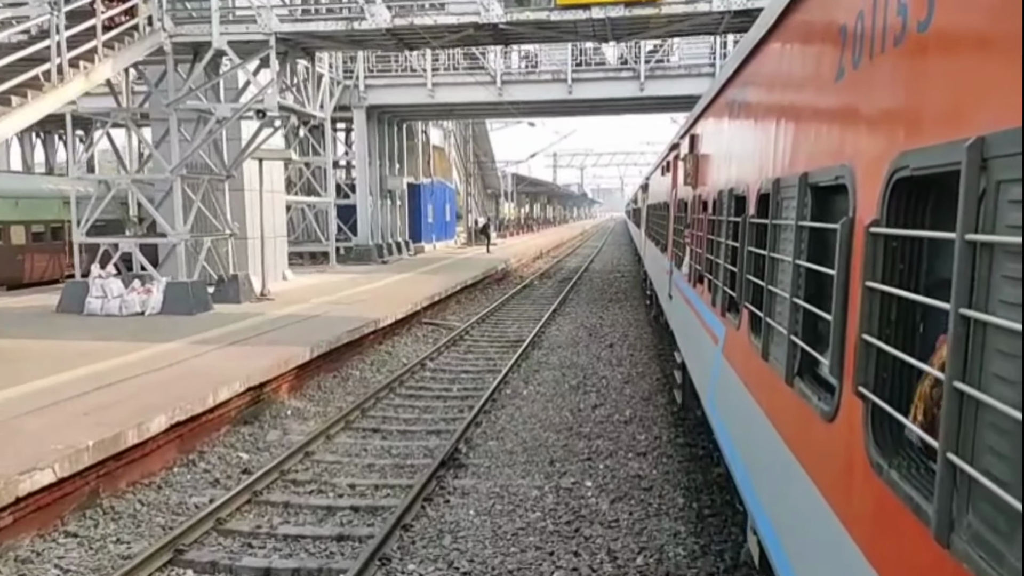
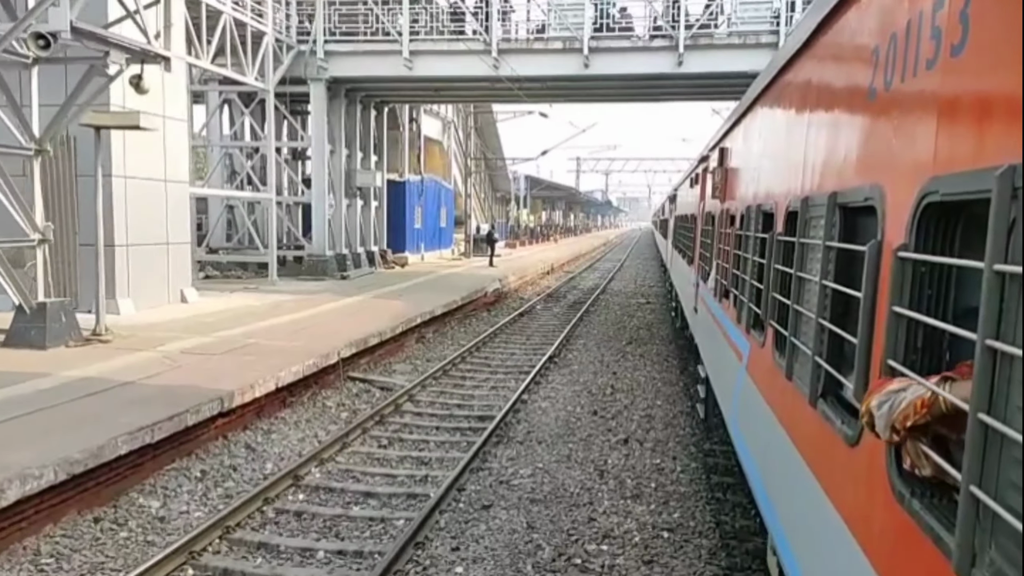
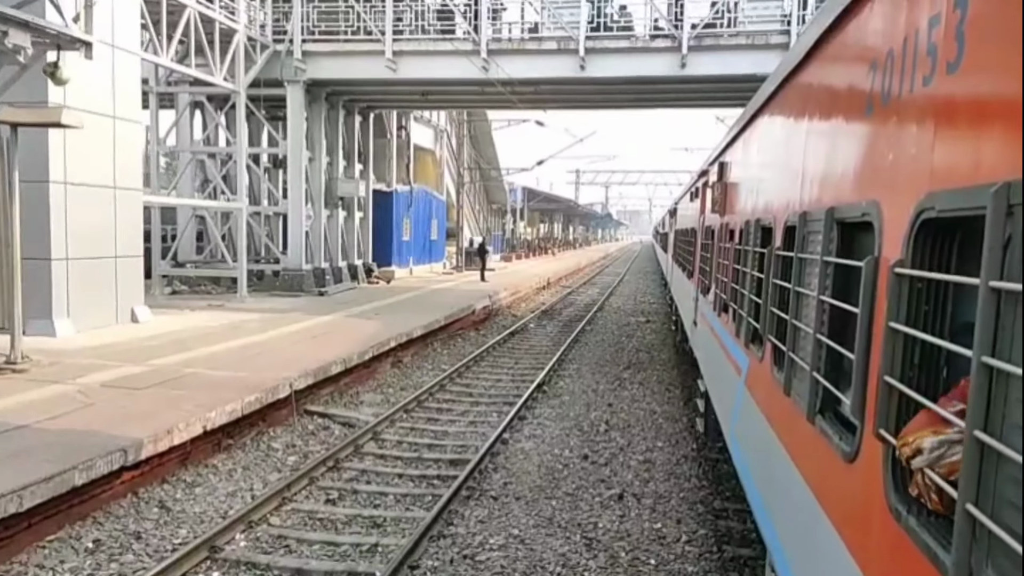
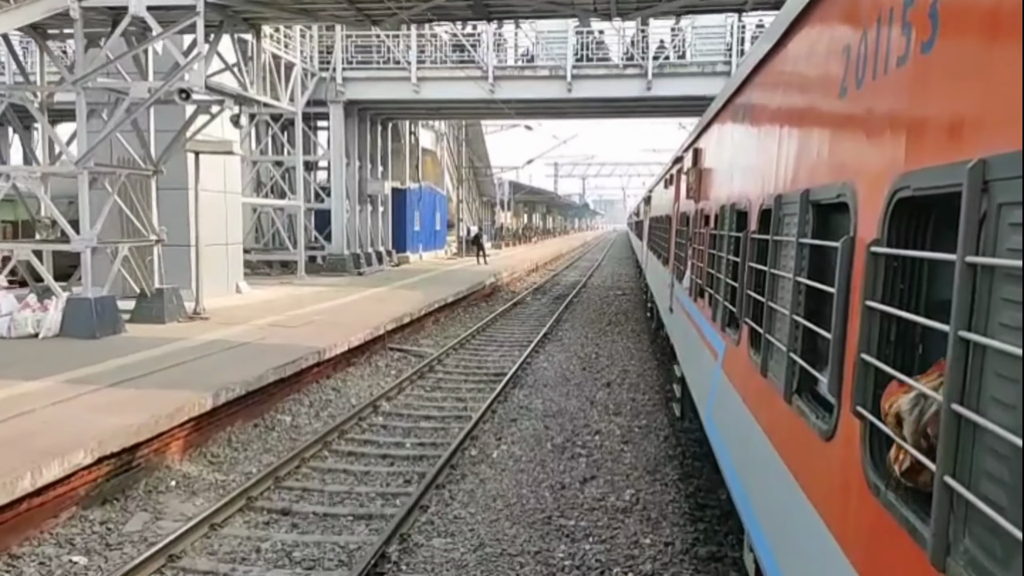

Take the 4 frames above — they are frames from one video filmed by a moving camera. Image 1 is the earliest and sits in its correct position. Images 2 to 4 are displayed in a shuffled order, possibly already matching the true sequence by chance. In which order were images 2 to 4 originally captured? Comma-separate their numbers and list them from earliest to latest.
4, 2, 3
